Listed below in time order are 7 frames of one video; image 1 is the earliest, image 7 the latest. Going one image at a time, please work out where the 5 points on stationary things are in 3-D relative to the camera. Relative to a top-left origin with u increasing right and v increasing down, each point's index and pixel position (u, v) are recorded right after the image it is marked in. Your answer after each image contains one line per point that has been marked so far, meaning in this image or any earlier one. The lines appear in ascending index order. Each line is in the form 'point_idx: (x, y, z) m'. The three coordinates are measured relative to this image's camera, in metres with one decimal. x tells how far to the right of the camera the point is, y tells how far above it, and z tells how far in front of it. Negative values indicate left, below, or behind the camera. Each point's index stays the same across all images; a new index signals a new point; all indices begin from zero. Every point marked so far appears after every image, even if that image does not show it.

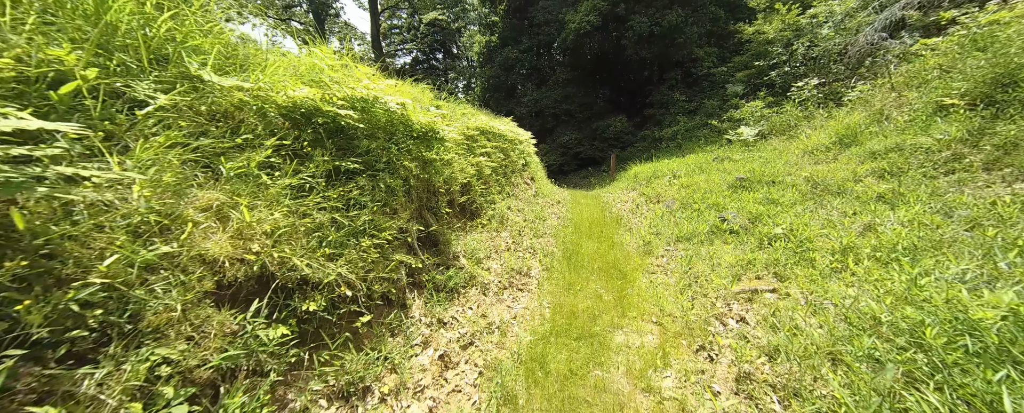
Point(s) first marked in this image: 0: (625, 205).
0: (+3.9, 0.0, +10.6) m
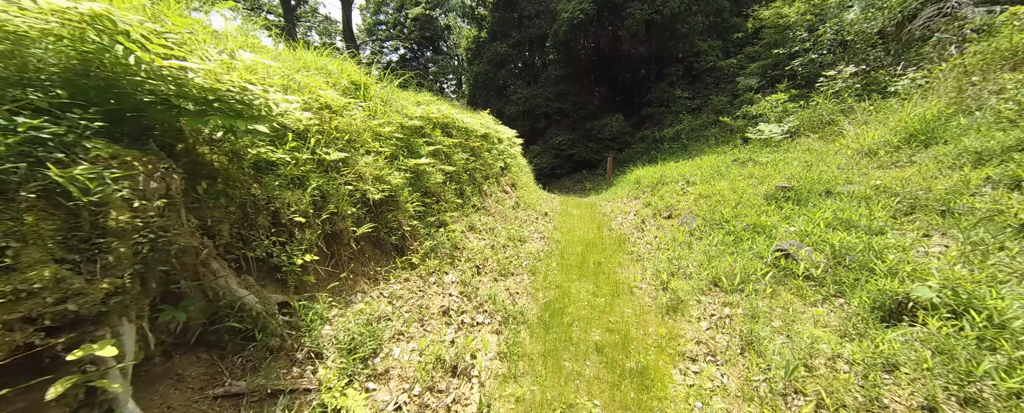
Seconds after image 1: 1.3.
0: (+3.2, -0.4, +8.5) m
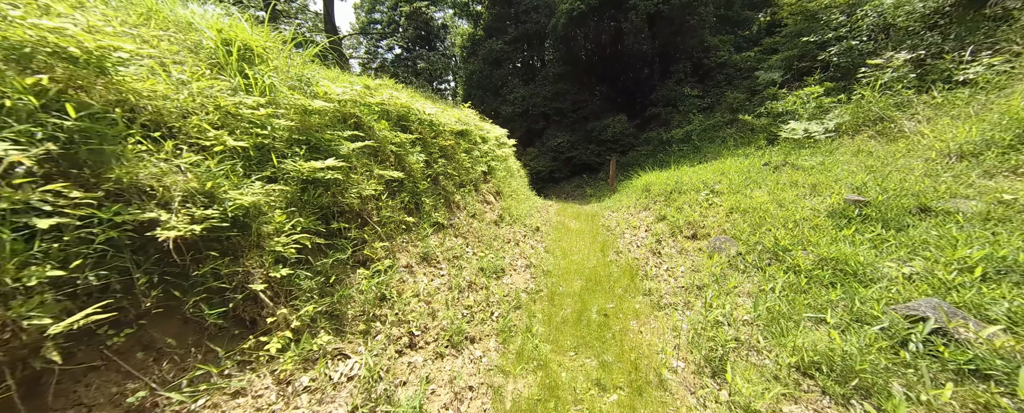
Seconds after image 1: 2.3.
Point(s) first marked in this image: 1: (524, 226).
0: (+2.8, -0.7, +6.8) m
1: (+0.3, -0.5, +7.2) m
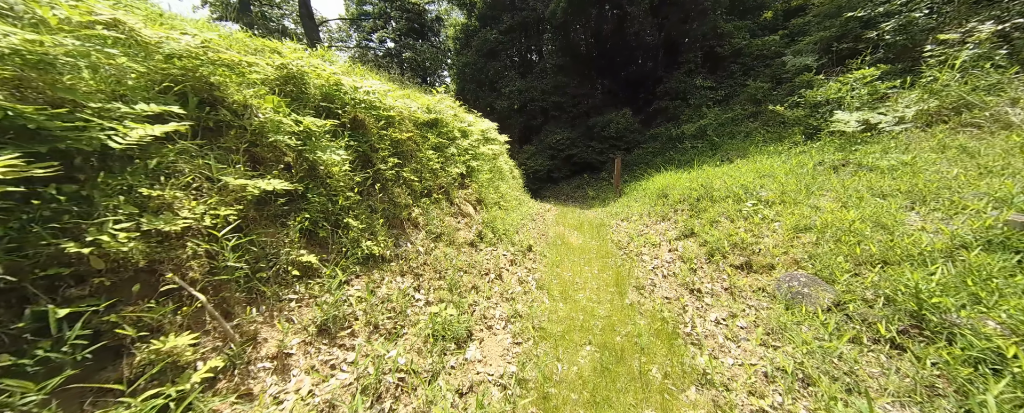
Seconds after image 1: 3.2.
0: (+2.5, -0.9, +5.1) m
1: (0.0, -0.7, +5.5) m
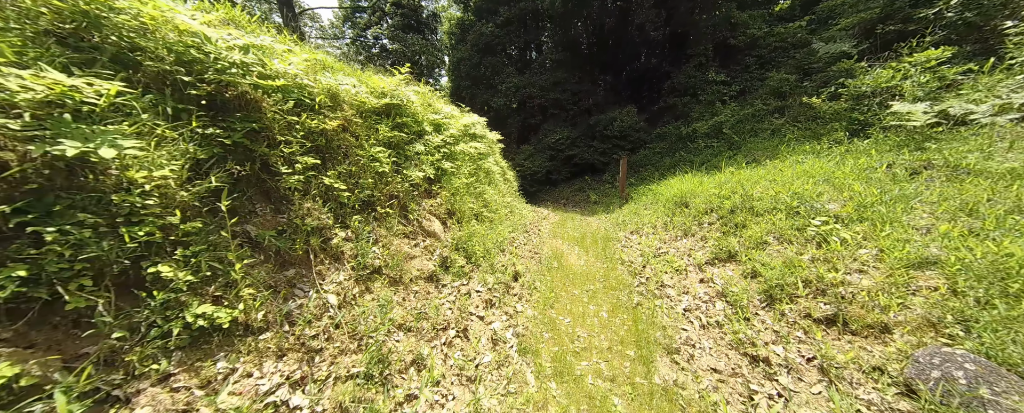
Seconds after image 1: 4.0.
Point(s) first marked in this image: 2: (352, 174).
0: (+2.2, -1.1, +3.7) m
1: (-0.3, -0.9, +4.1) m
2: (-1.8, +0.4, +3.4) m
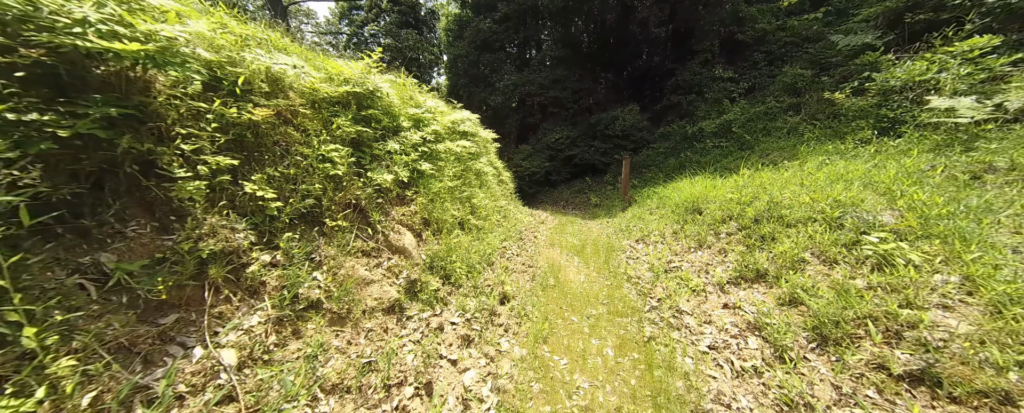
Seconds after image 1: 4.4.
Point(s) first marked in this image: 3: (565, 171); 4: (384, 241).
0: (+2.1, -1.3, +3.0) m
1: (-0.5, -1.0, +3.4) m
2: (-1.9, +0.3, +2.7) m
3: (+3.1, +2.1, +17.8) m
4: (-1.4, -0.4, +3.3) m
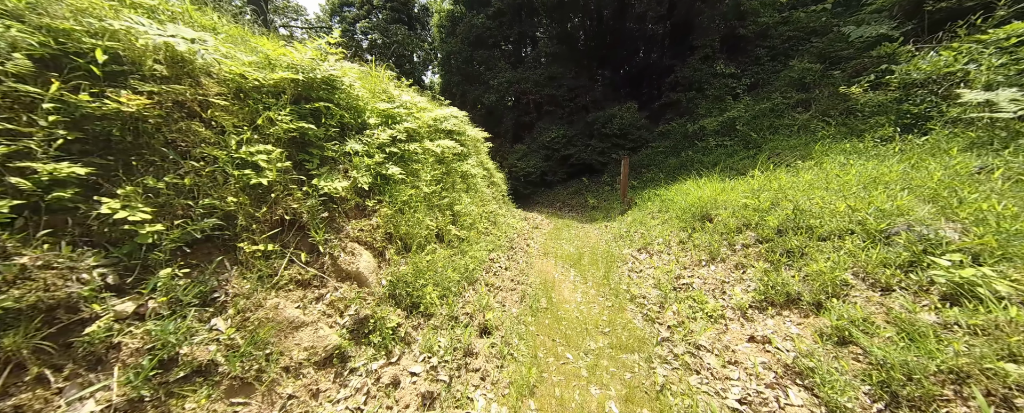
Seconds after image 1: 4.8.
0: (+1.9, -1.4, +2.3) m
1: (-0.7, -1.2, +2.7) m
2: (-2.1, +0.1, +2.0) m
3: (+2.7, +2.0, +17.2) m
4: (-1.5, -0.5, +2.6) m
